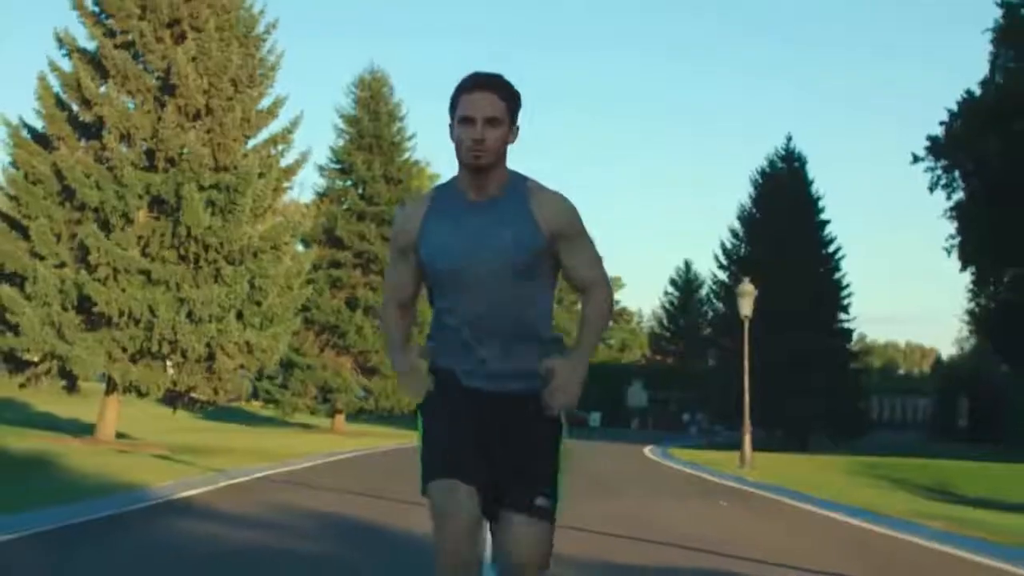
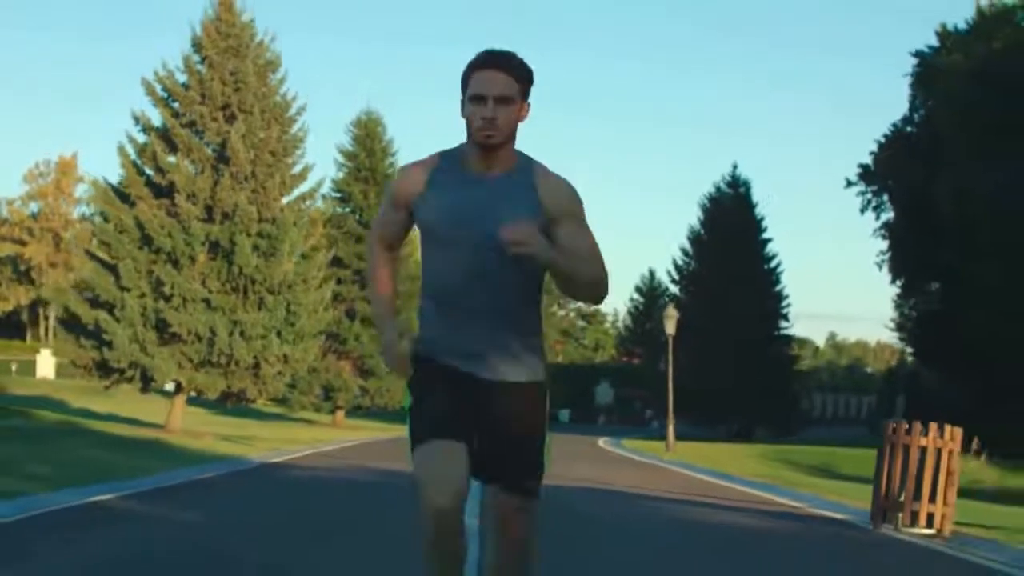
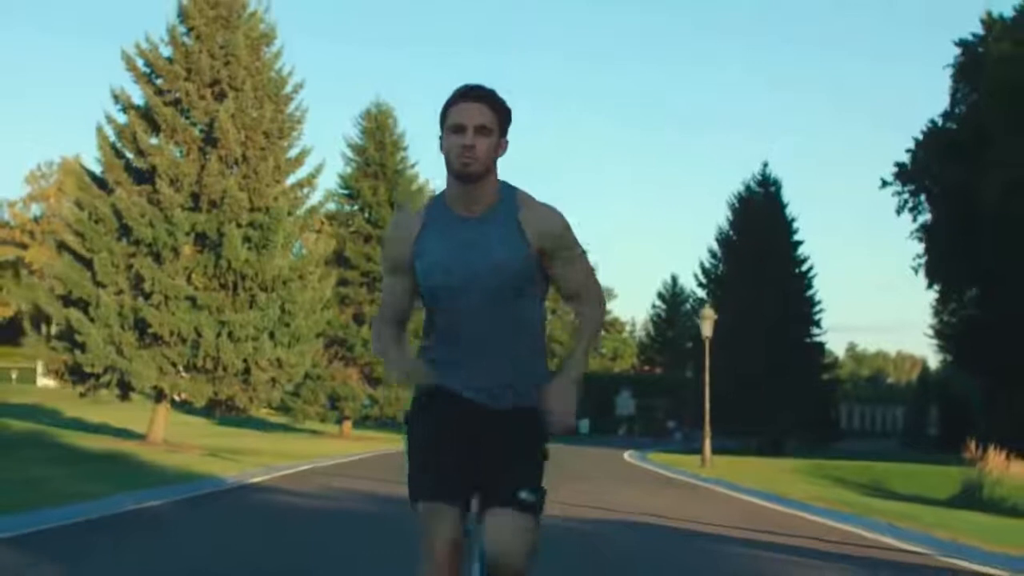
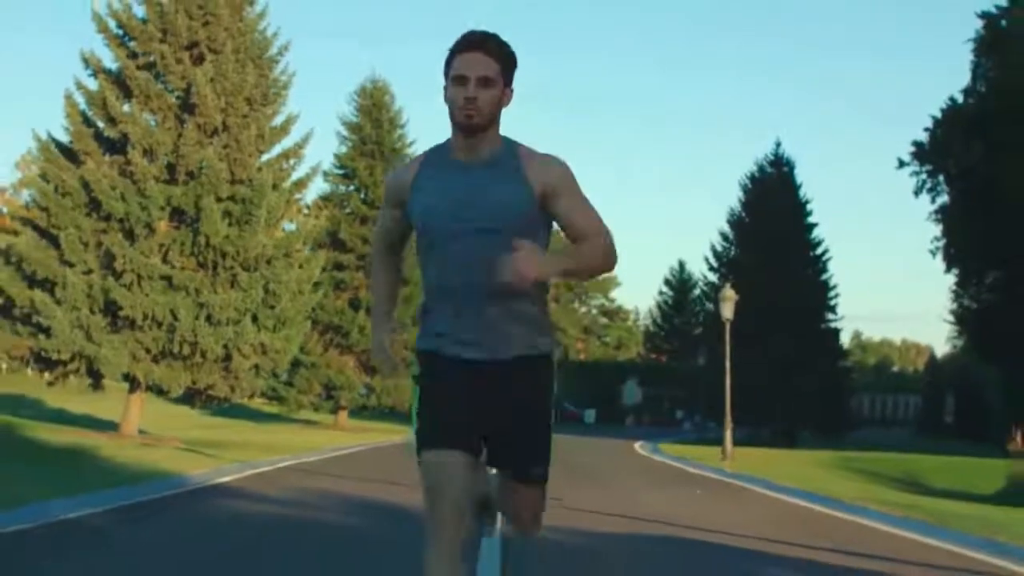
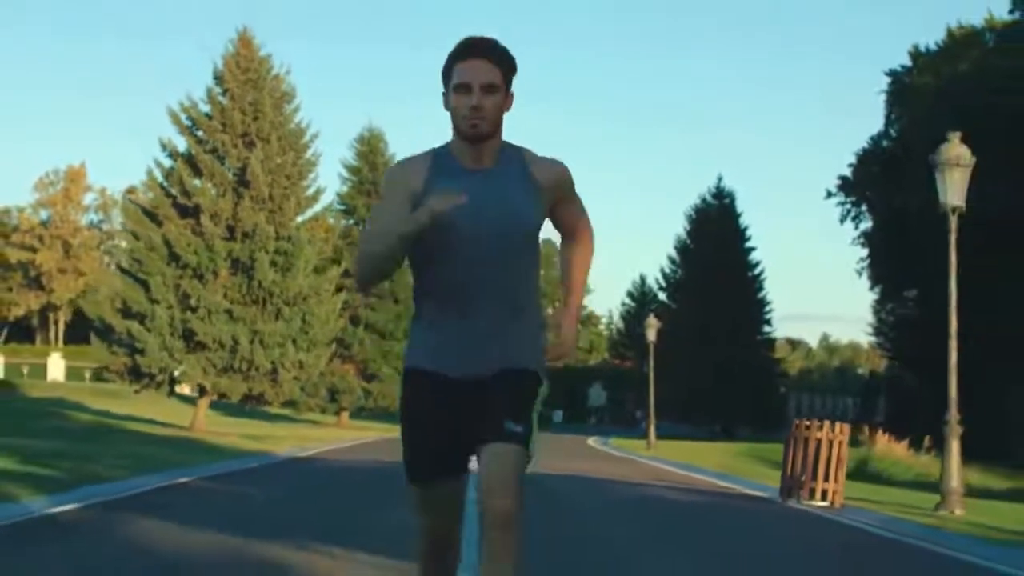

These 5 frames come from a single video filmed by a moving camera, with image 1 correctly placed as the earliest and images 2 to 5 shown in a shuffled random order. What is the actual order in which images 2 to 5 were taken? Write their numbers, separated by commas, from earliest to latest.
4, 3, 2, 5
